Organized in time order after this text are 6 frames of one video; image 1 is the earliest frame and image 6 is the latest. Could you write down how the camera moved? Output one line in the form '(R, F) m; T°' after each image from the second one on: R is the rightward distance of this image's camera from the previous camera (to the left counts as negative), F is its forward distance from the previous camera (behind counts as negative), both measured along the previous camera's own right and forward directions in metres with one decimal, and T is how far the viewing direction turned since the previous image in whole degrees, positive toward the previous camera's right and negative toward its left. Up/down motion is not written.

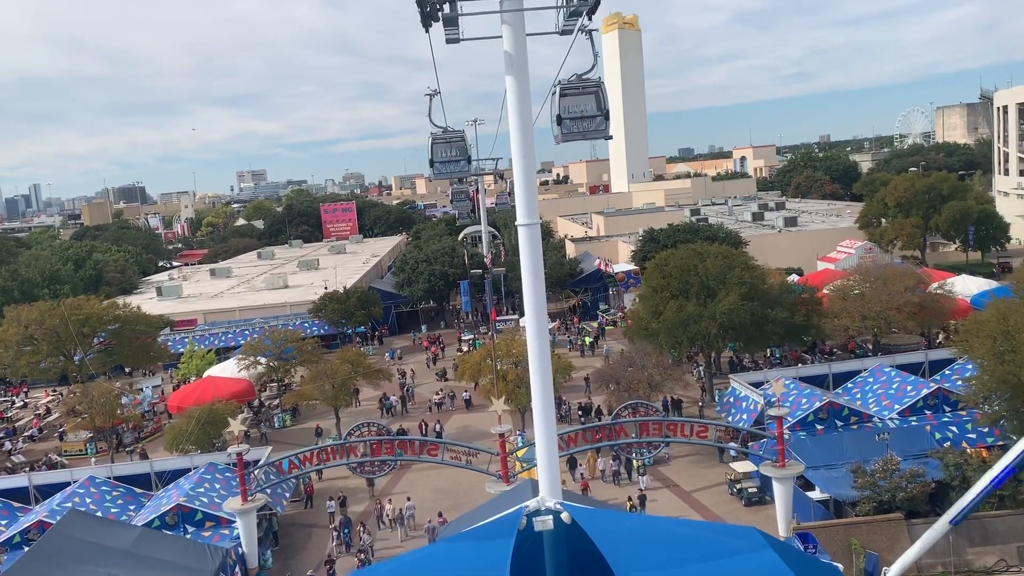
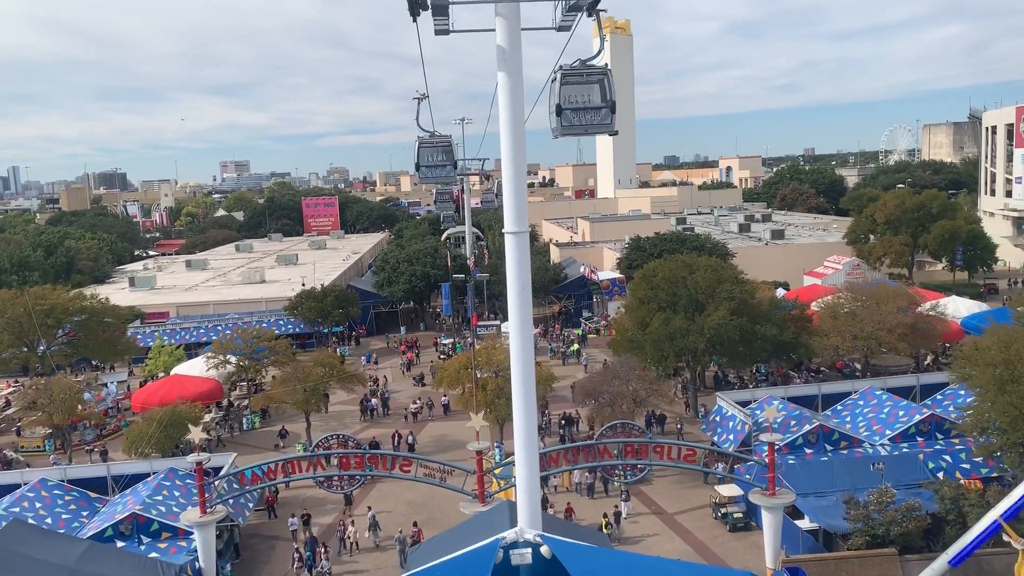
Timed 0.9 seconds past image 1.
(0.0, +0.9) m; +1°
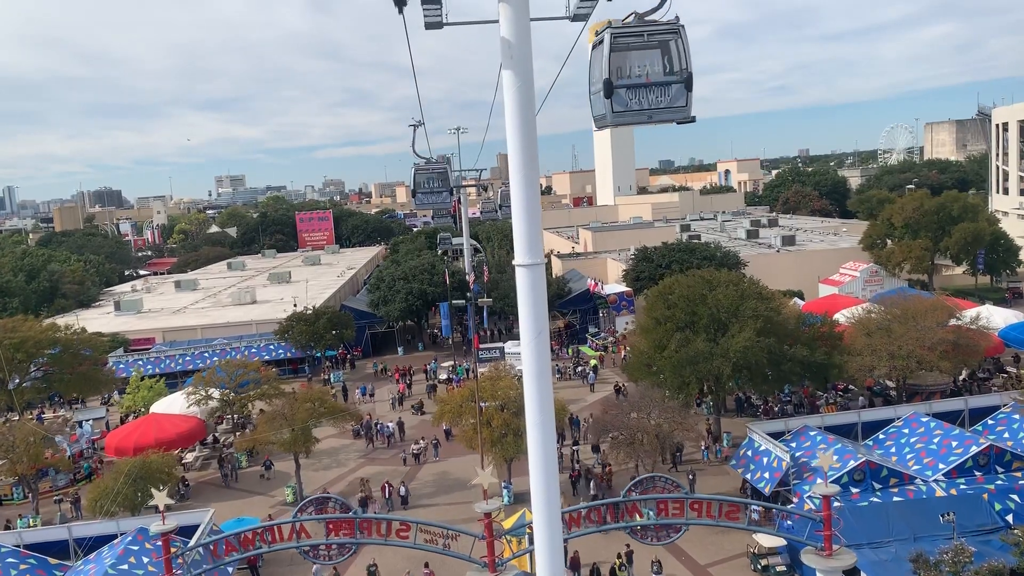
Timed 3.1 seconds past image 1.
(-0.2, +2.0) m; 0°
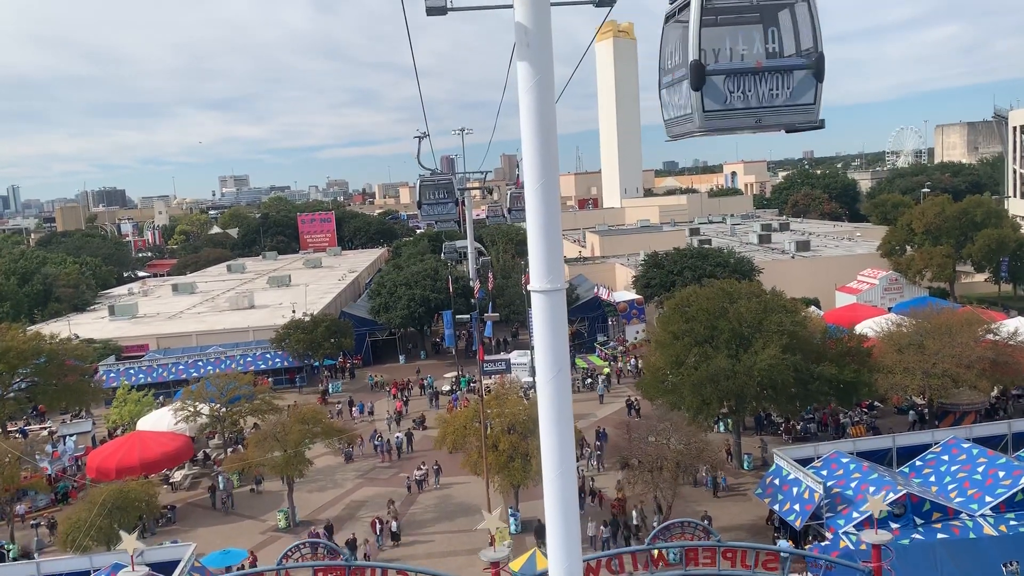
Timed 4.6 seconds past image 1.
(-0.1, +1.4) m; 0°
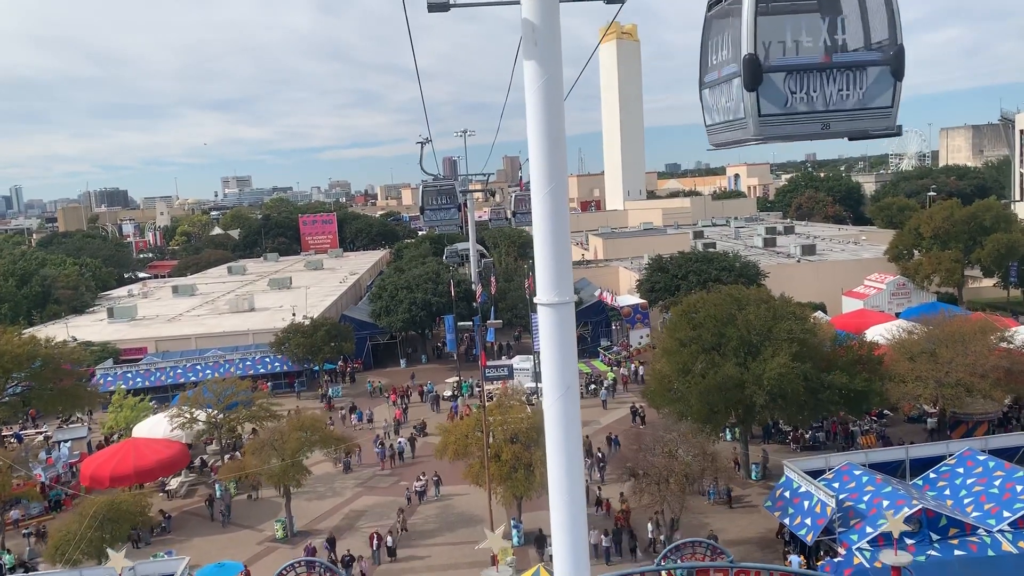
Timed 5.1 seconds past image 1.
(0.0, +0.5) m; 0°
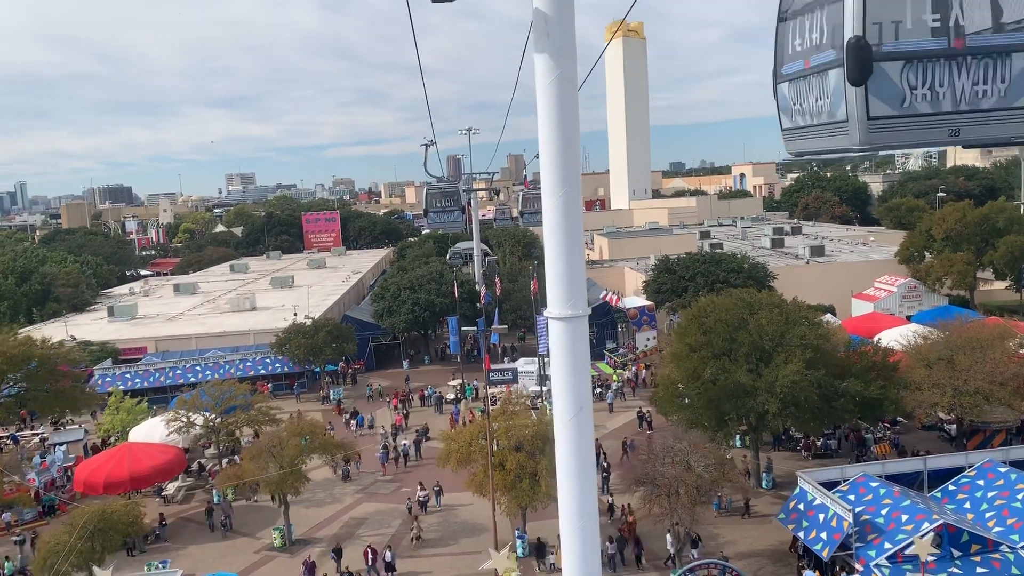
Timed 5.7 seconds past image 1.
(-0.1, +0.6) m; 0°
